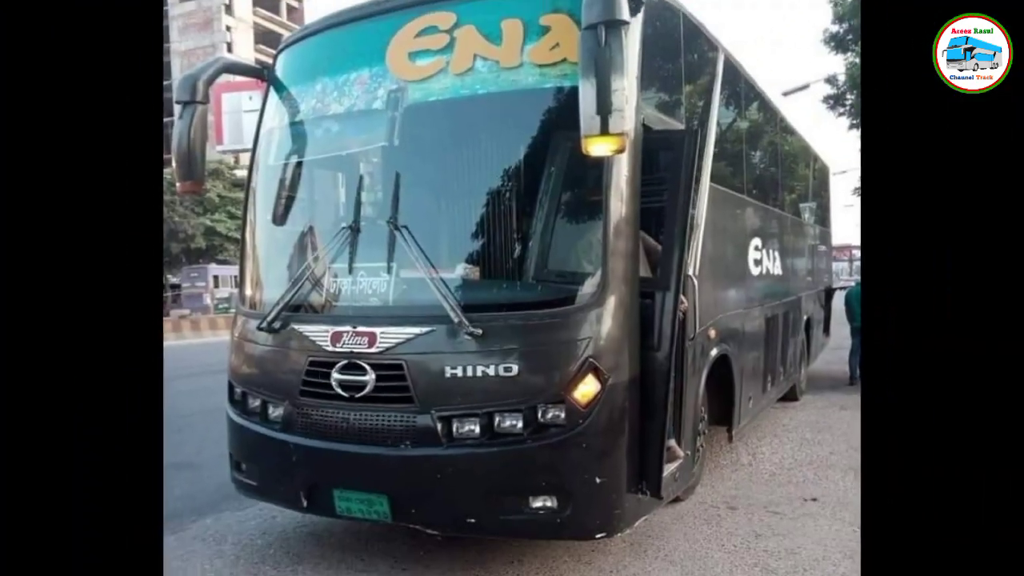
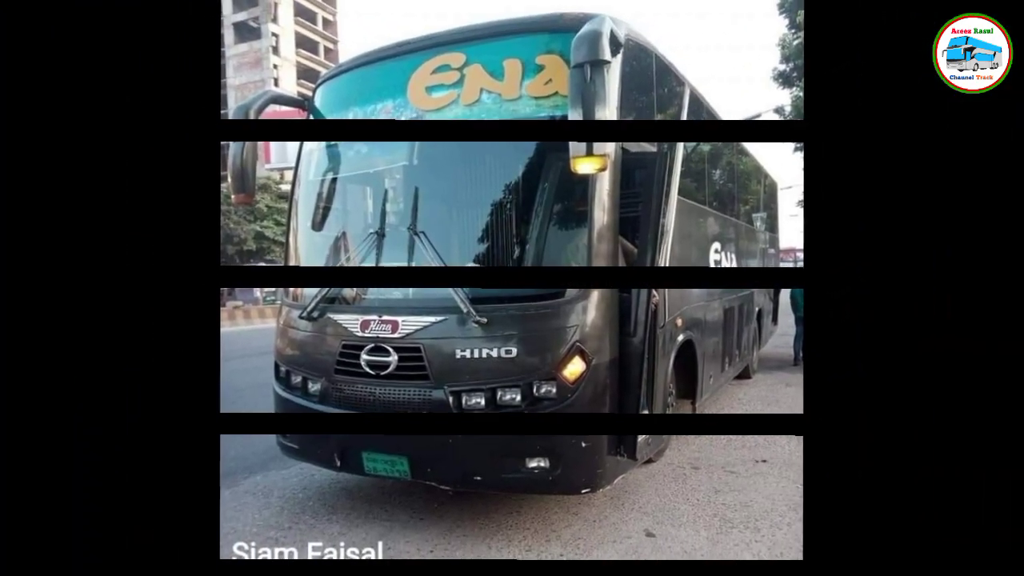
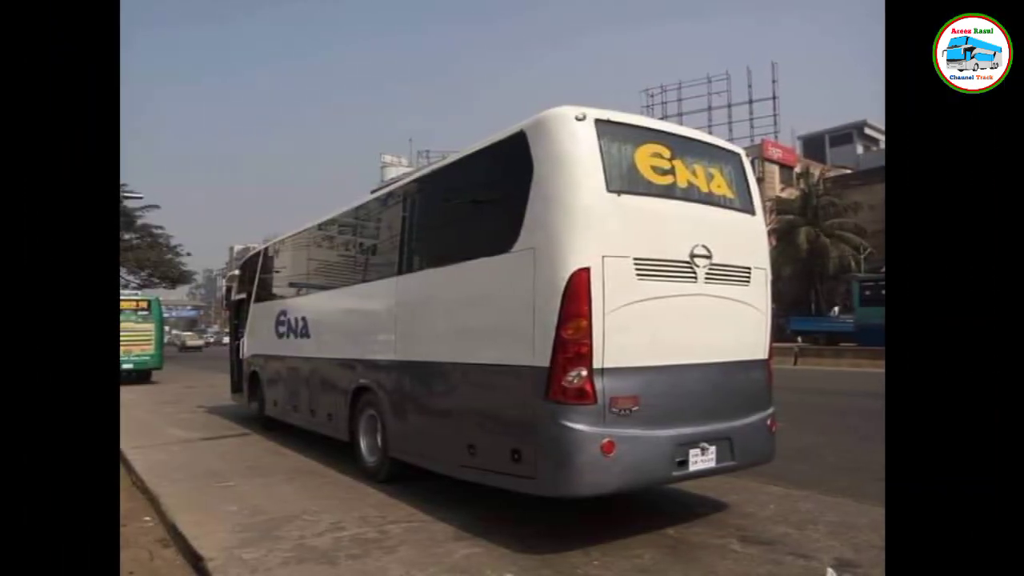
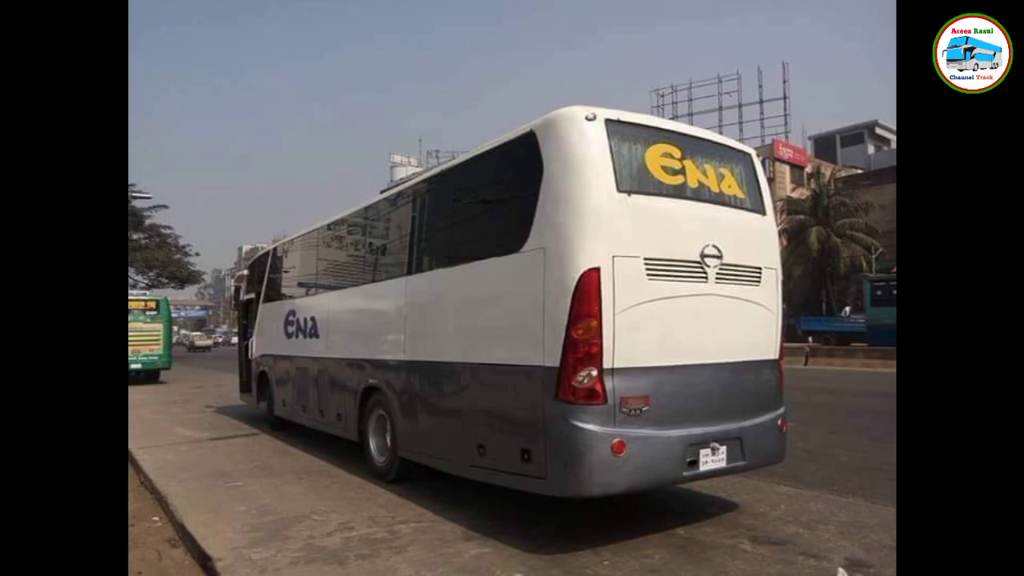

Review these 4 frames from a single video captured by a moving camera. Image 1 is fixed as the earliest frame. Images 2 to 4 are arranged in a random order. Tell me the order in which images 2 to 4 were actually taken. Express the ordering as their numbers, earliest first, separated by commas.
2, 3, 4
